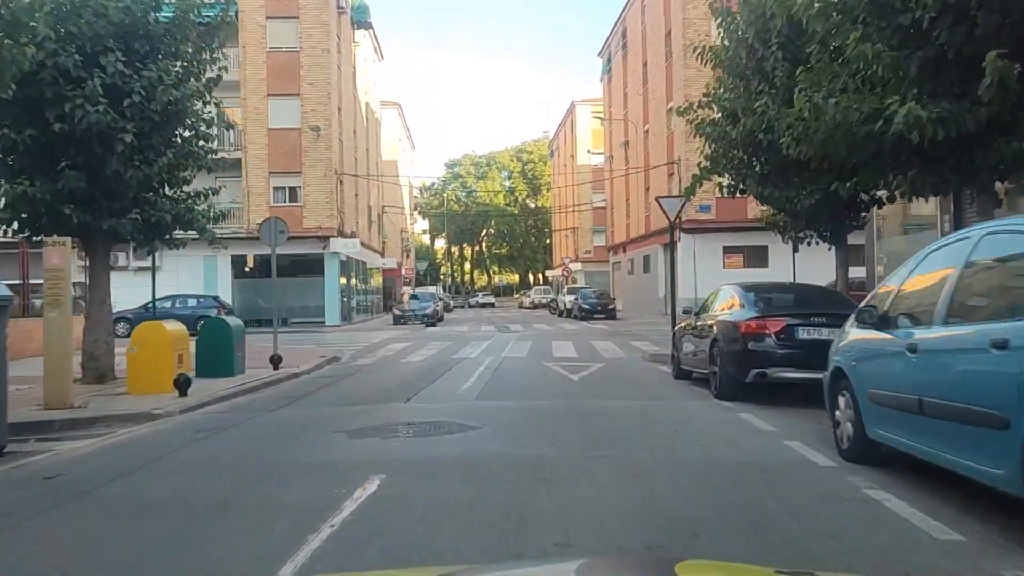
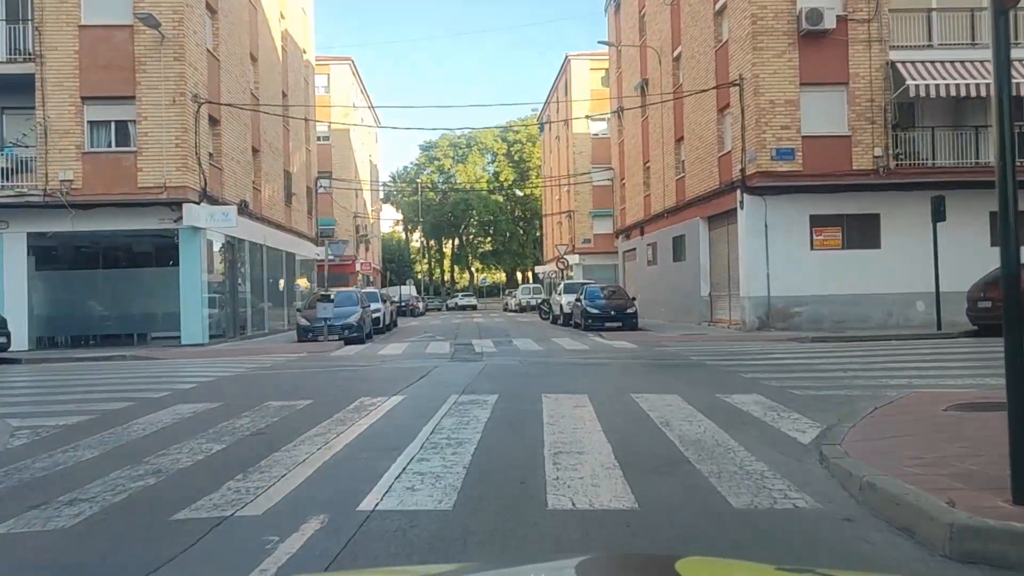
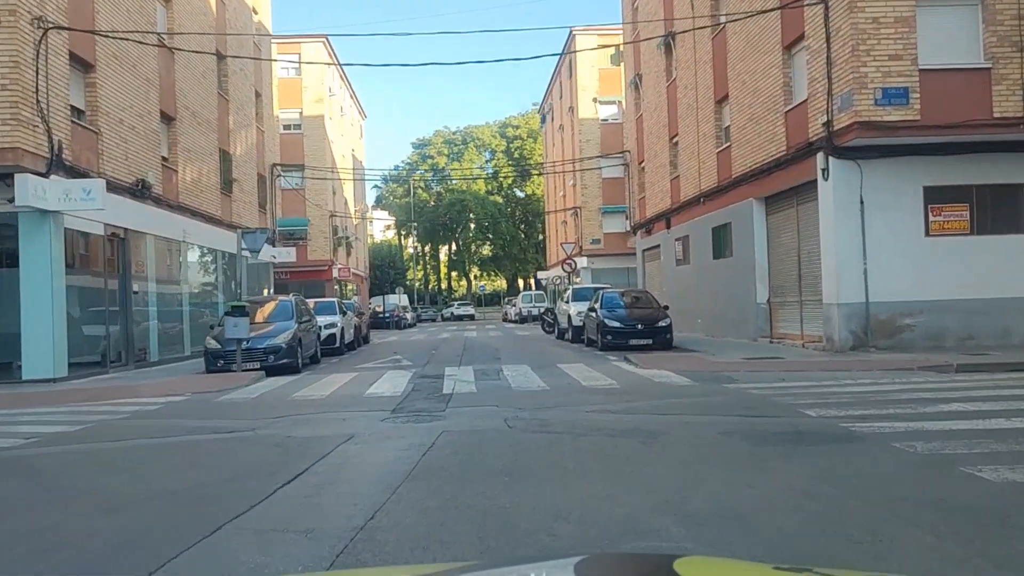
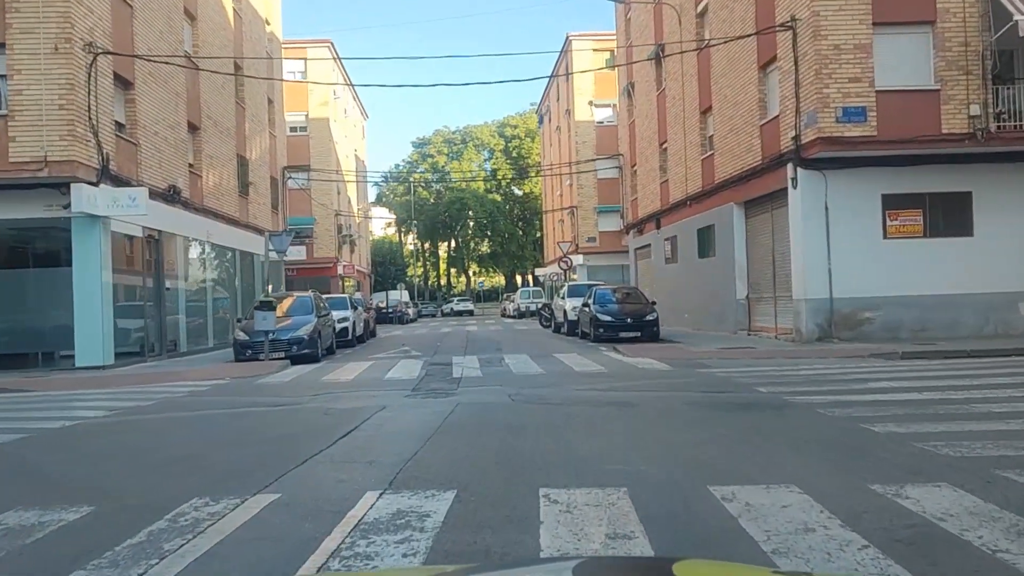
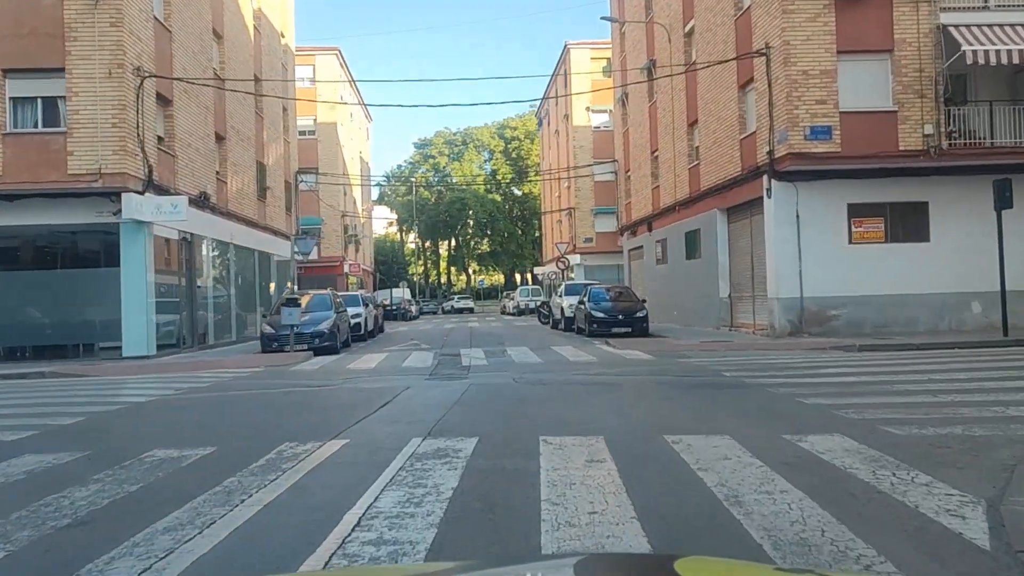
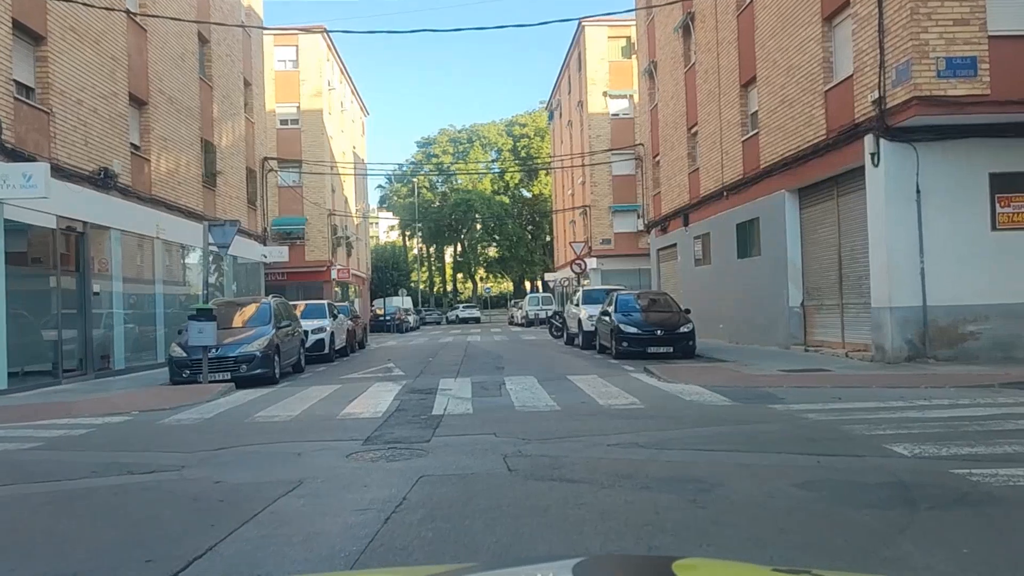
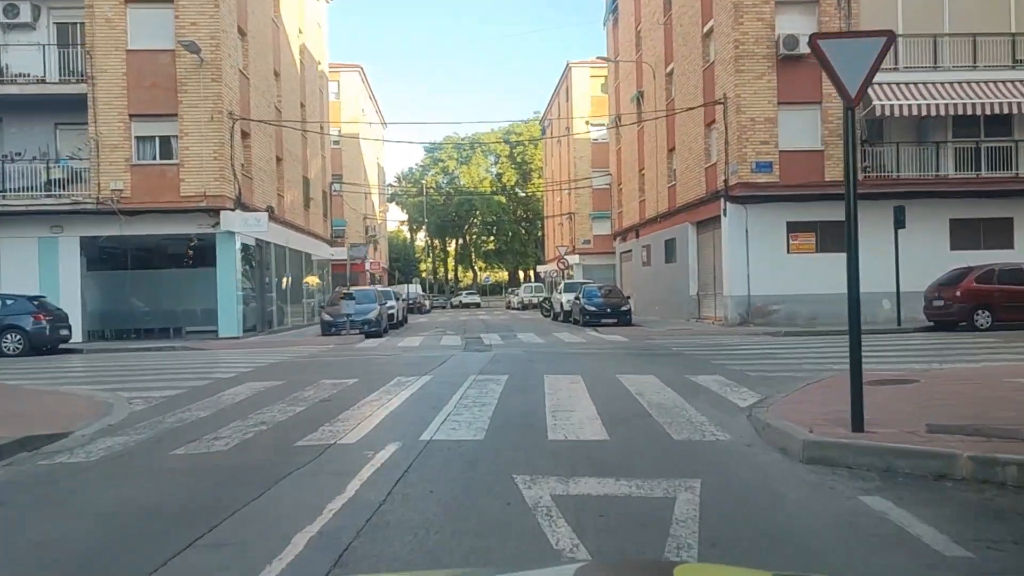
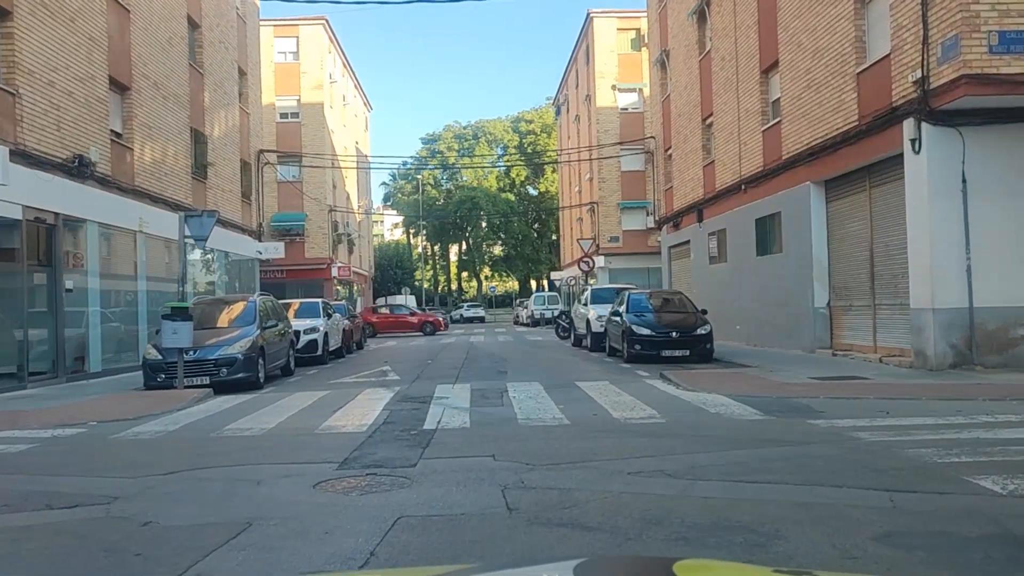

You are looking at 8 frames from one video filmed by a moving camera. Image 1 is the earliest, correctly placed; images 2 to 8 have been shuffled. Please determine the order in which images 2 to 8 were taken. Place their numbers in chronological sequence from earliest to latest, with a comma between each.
7, 2, 5, 4, 3, 6, 8
